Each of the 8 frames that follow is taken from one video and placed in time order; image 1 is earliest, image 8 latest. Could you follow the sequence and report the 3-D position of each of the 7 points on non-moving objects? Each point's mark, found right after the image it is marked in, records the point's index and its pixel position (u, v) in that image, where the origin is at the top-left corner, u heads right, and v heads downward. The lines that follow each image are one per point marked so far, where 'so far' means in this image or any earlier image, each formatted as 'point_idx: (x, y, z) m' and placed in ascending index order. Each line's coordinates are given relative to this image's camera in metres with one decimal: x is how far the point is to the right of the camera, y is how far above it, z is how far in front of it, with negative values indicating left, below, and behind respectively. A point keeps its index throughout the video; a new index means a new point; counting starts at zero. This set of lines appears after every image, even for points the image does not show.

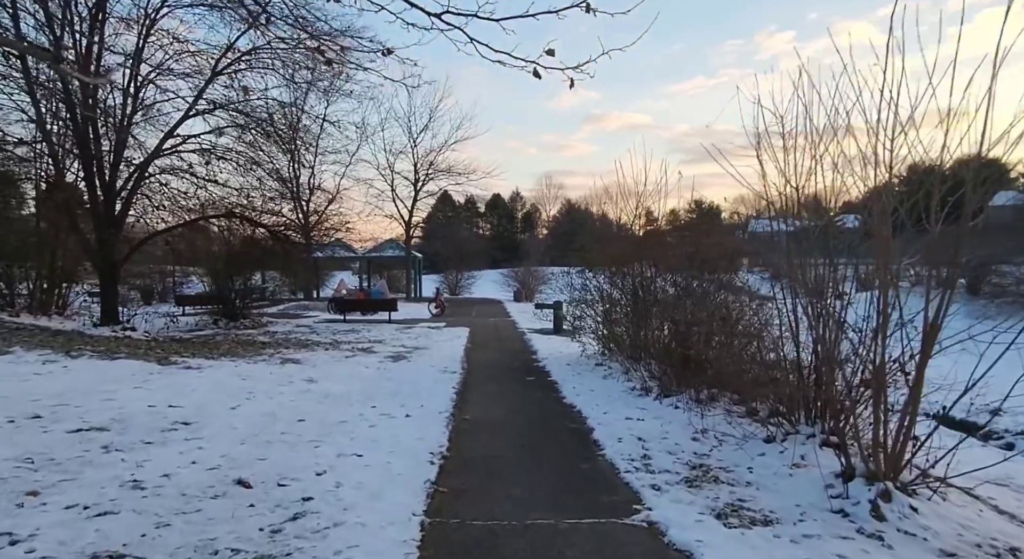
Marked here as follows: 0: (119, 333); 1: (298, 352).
0: (-8.0, -1.1, +12.9) m
1: (-4.4, -1.5, +12.9) m
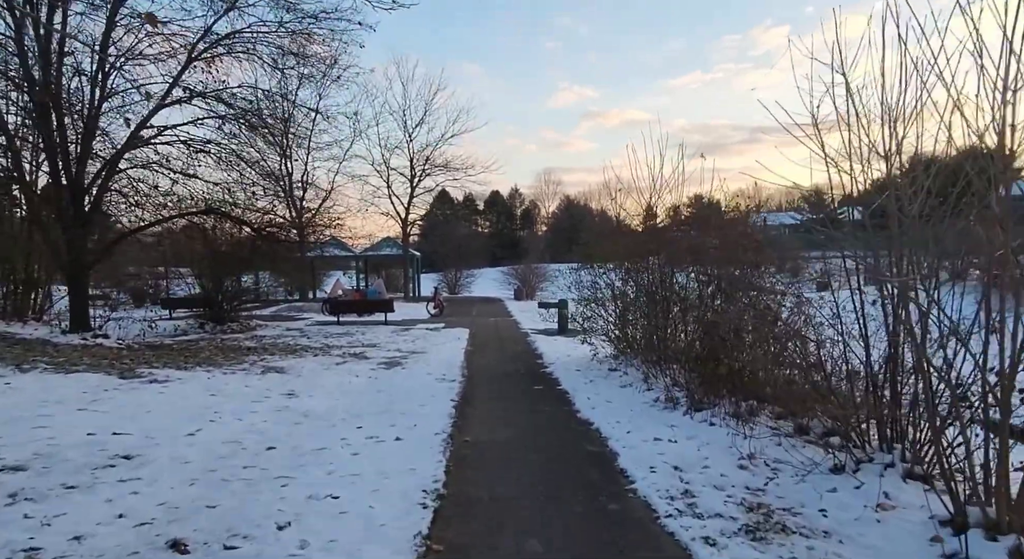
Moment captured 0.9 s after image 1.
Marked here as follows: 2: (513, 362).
0: (-7.9, -1.1, +11.9) m
1: (-4.3, -1.5, +11.9) m
2: (+0.1, -1.5, +11.6) m
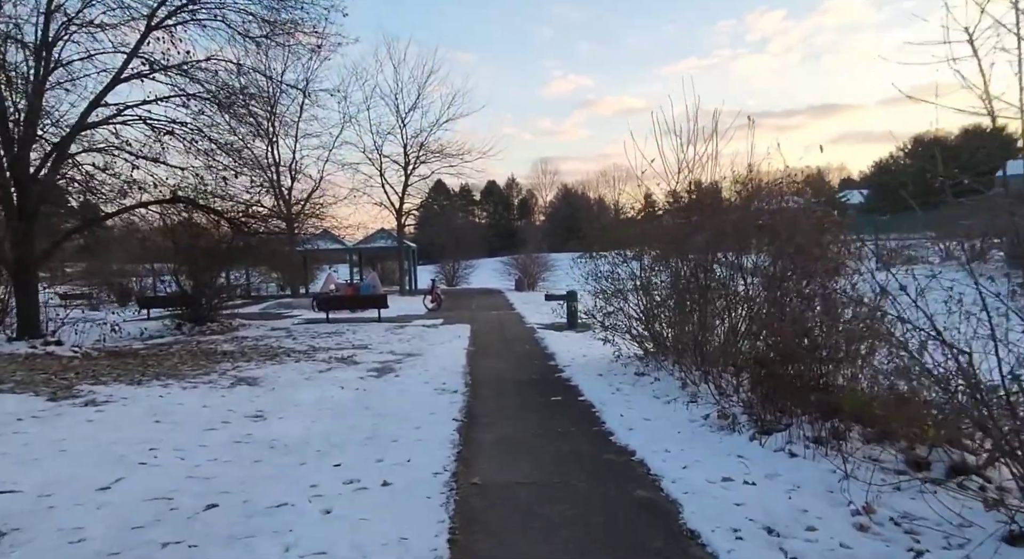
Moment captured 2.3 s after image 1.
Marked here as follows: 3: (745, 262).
0: (-7.8, -1.1, +10.4) m
1: (-4.2, -1.4, +10.5) m
2: (+0.2, -1.4, +10.2) m
3: (+2.7, +0.2, +7.3) m
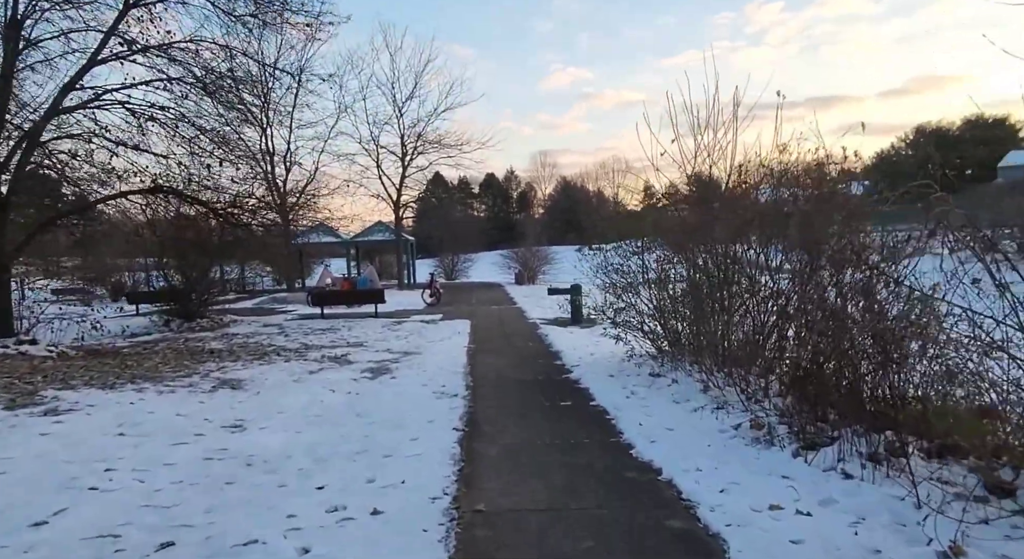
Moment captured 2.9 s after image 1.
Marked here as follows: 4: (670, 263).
0: (-7.8, -1.1, +9.8) m
1: (-4.1, -1.3, +9.8) m
2: (+0.3, -1.3, +9.6) m
3: (+2.7, +0.3, +6.6) m
4: (+2.2, +0.2, +8.7) m
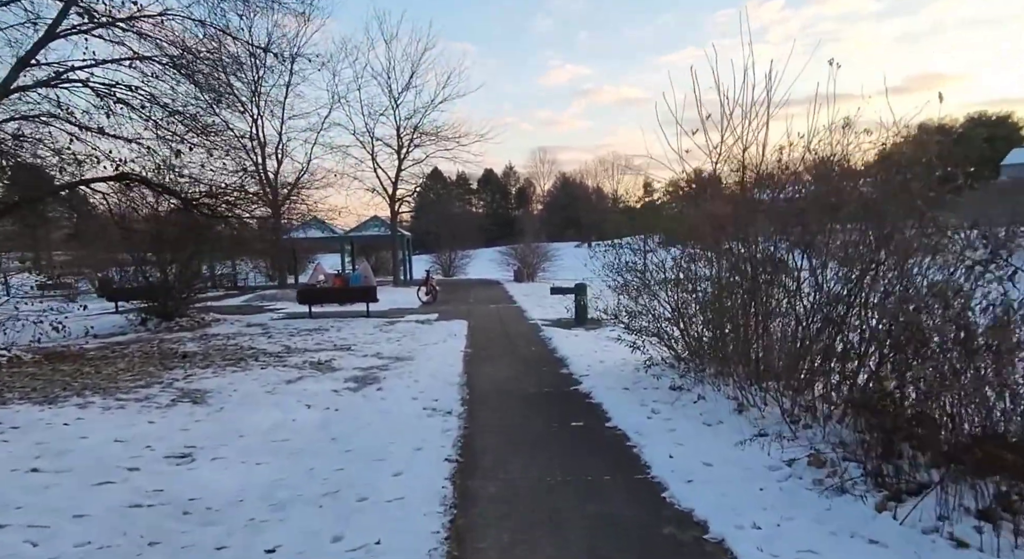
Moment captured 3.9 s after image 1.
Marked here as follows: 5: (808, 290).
0: (-7.7, -1.0, +8.8) m
1: (-4.1, -1.3, +8.9) m
2: (+0.3, -1.3, +8.6) m
3: (+2.8, +0.2, +5.6) m
4: (+2.2, +0.2, +7.7) m
5: (+2.7, -0.1, +5.8) m
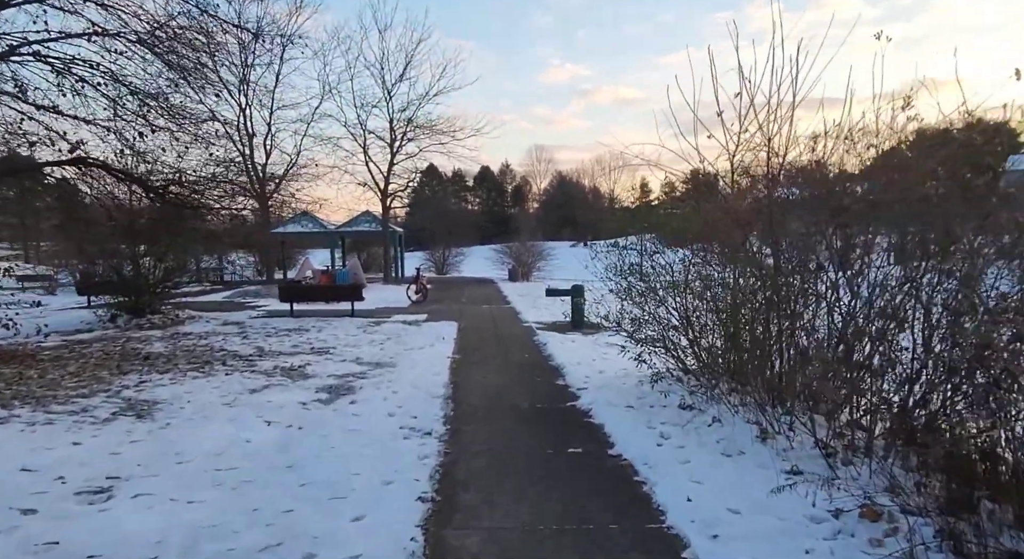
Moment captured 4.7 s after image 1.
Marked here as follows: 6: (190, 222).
0: (-7.8, -0.9, +7.9) m
1: (-4.2, -1.3, +8.0) m
2: (+0.2, -1.3, +7.8) m
3: (+2.7, +0.2, +4.9) m
4: (+2.1, +0.2, +6.9) m
5: (+2.7, -0.2, +5.0) m
6: (-6.9, +1.2, +13.6) m
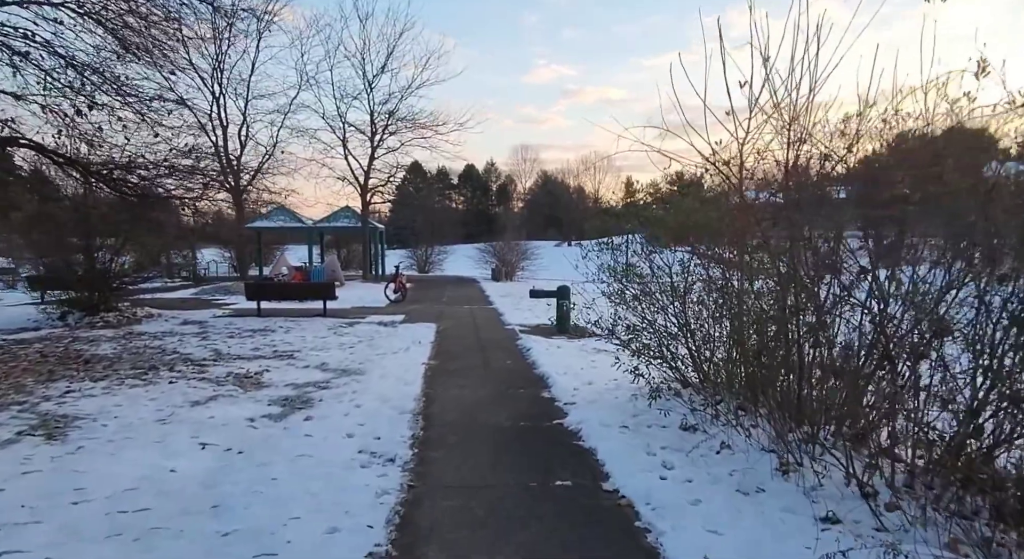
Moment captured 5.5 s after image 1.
0: (-8.1, -0.8, +6.9) m
1: (-4.5, -1.2, +7.1) m
2: (-0.1, -1.3, +7.0) m
3: (+2.6, +0.1, +4.1) m
4: (+1.9, +0.1, +6.1) m
5: (+2.5, -0.2, +4.3) m
6: (-7.2, +1.2, +12.6) m
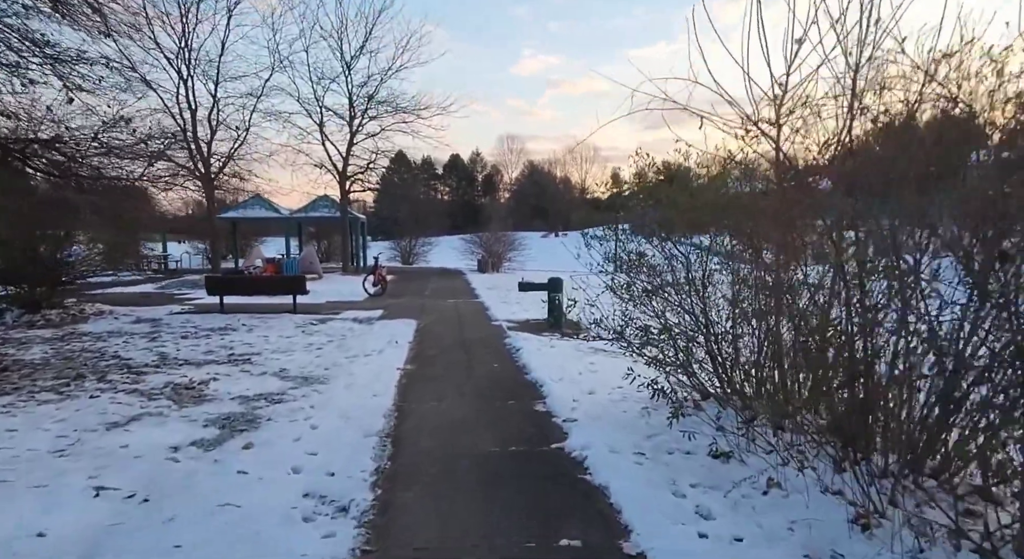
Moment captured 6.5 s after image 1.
0: (-8.2, -0.8, +5.6) m
1: (-4.6, -1.2, +5.9) m
2: (-0.2, -1.3, +5.9) m
3: (+2.5, +0.2, +3.0) m
4: (+1.8, +0.2, +5.0) m
5: (+2.5, -0.2, +3.2) m
6: (-7.4, +1.3, +11.3) m
